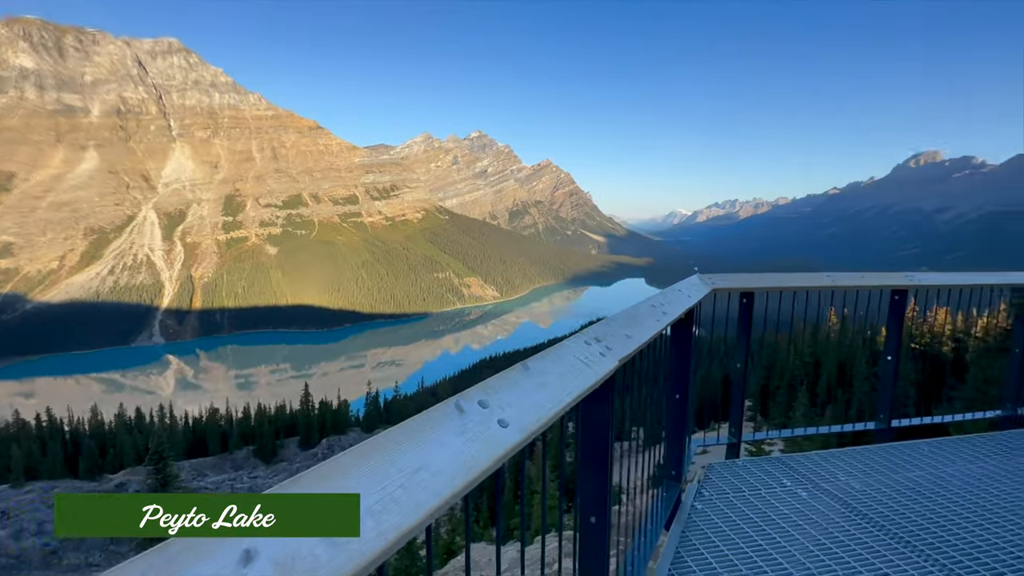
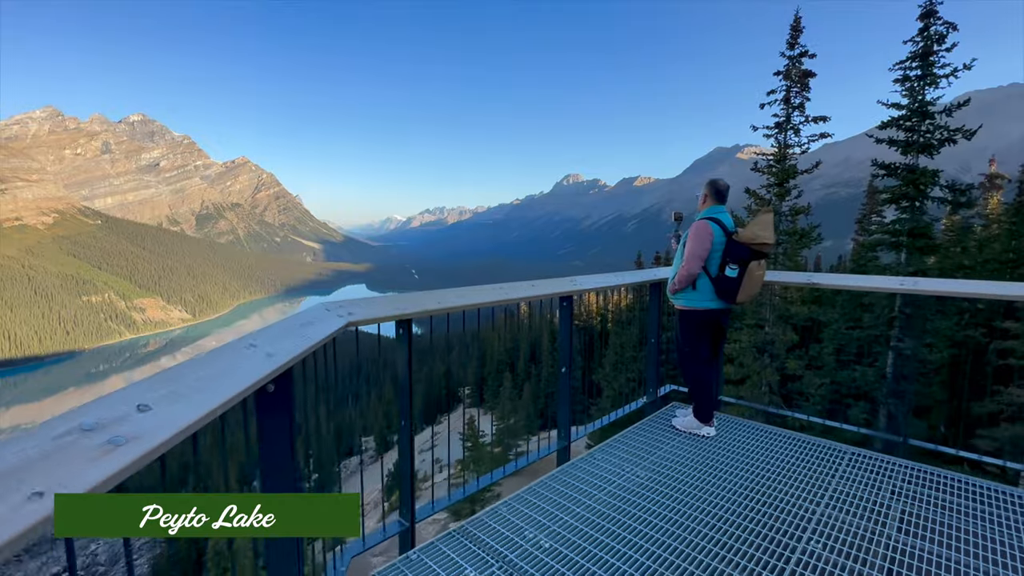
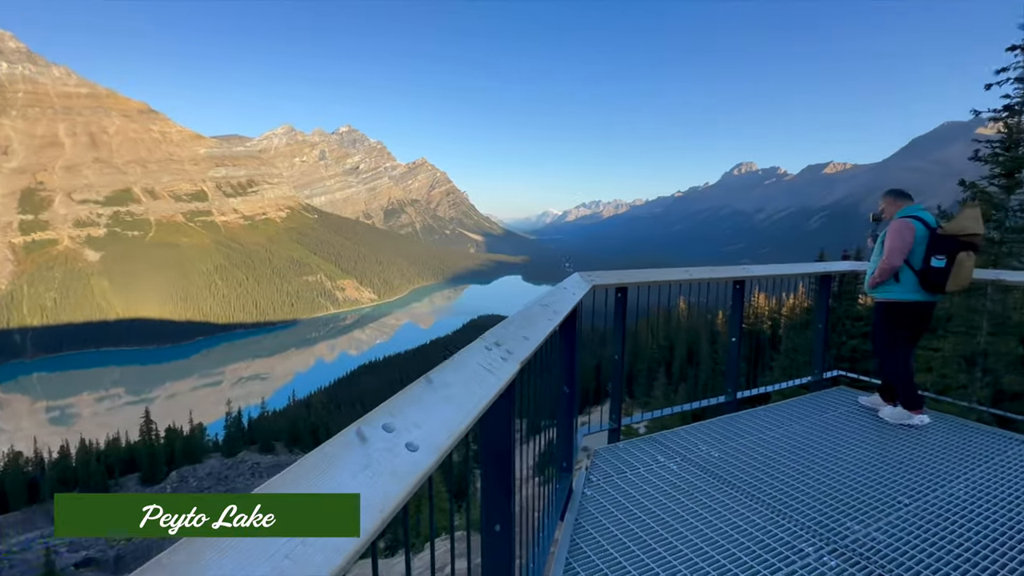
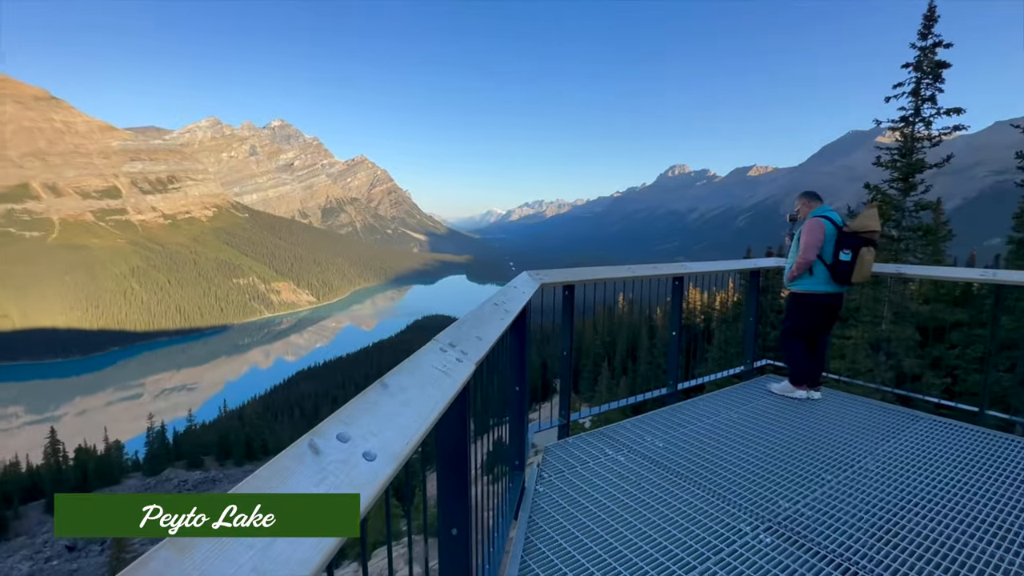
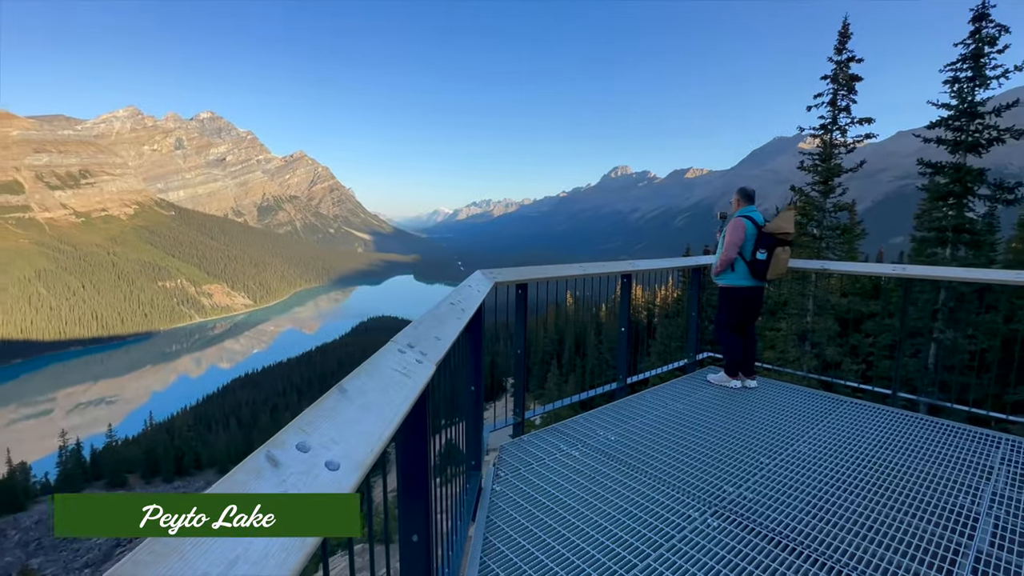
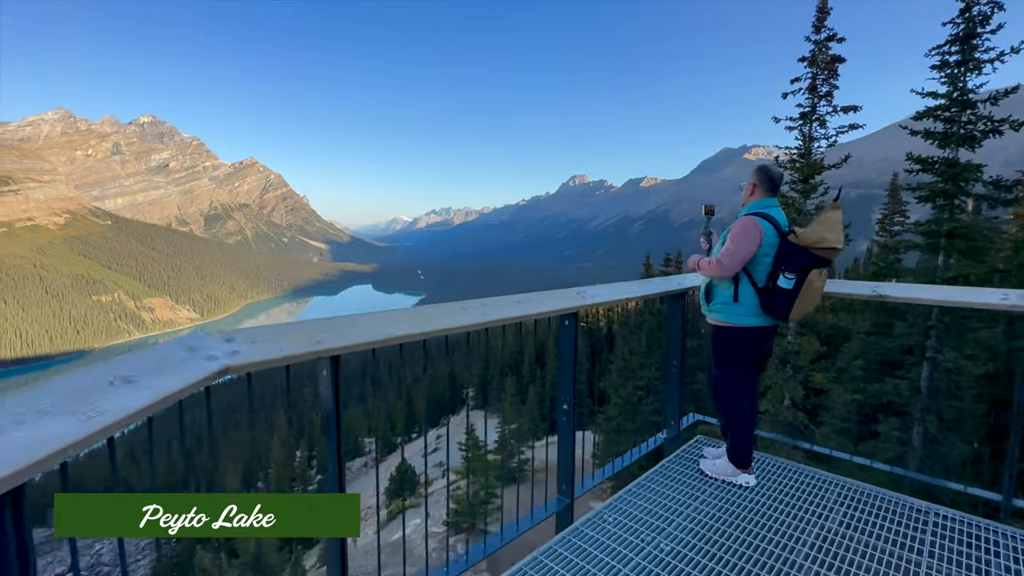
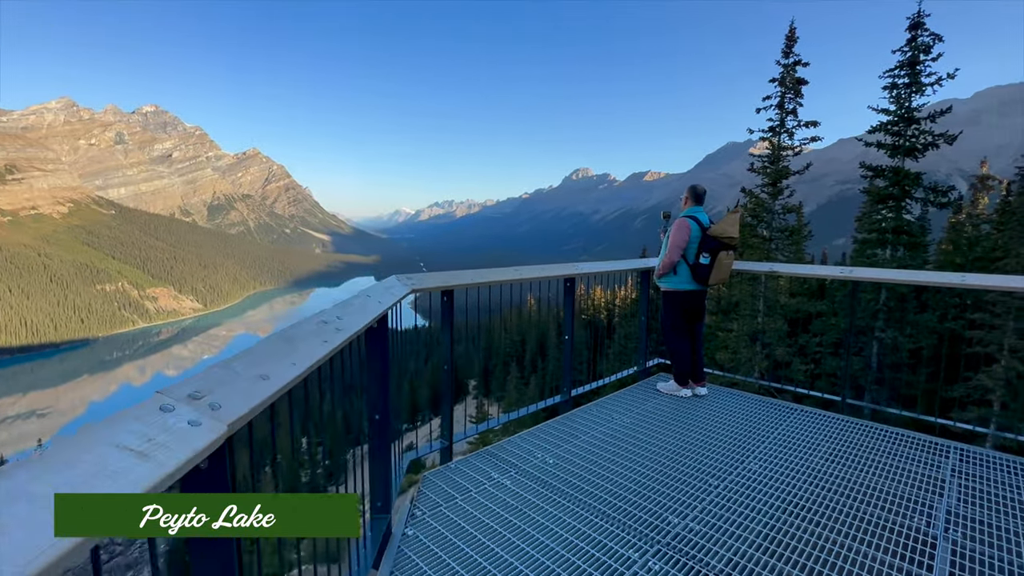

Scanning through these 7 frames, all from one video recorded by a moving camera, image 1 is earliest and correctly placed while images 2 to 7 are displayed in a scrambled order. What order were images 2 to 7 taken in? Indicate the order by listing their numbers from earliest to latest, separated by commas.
3, 4, 5, 7, 2, 6
